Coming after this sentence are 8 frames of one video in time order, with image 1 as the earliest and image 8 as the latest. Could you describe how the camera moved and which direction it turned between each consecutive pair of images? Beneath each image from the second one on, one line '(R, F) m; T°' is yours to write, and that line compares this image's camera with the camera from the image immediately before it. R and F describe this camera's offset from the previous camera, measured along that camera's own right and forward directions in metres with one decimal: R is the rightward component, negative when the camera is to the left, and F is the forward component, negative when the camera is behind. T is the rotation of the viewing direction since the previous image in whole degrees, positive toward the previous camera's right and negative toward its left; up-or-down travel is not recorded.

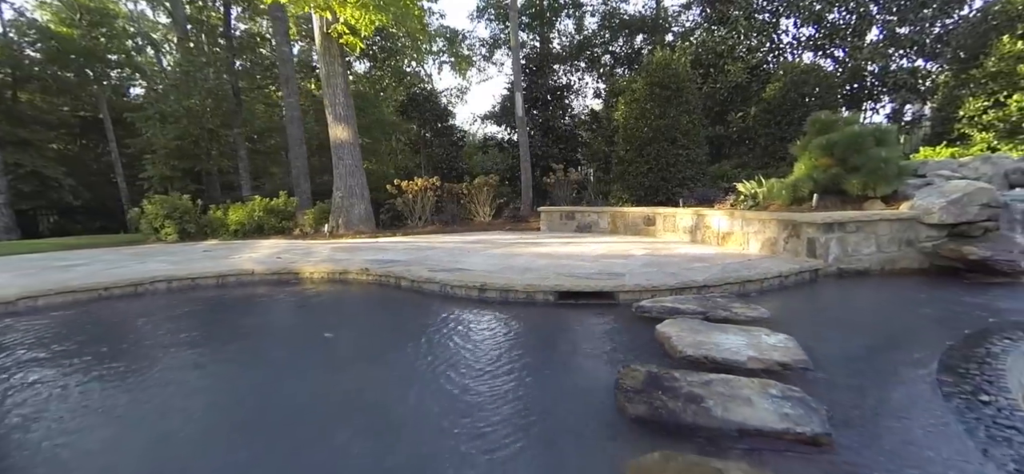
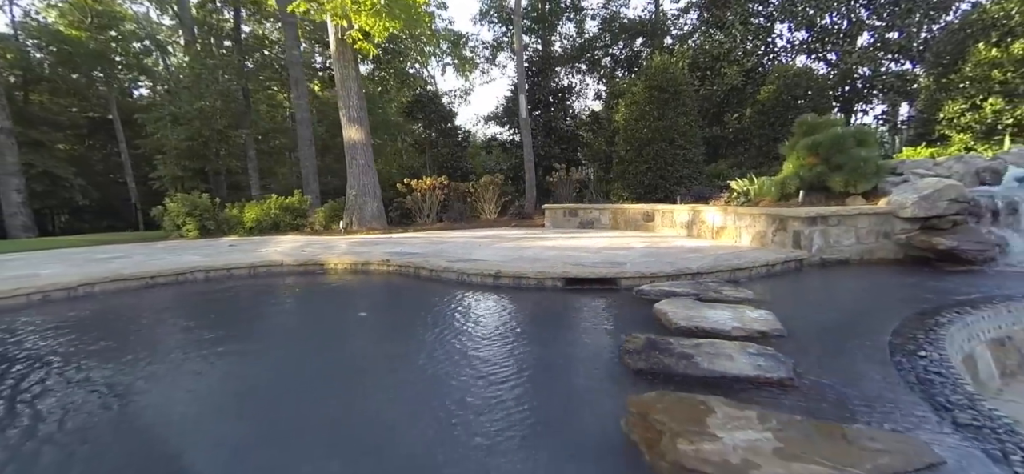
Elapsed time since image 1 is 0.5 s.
(-0.1, -0.4) m; 0°
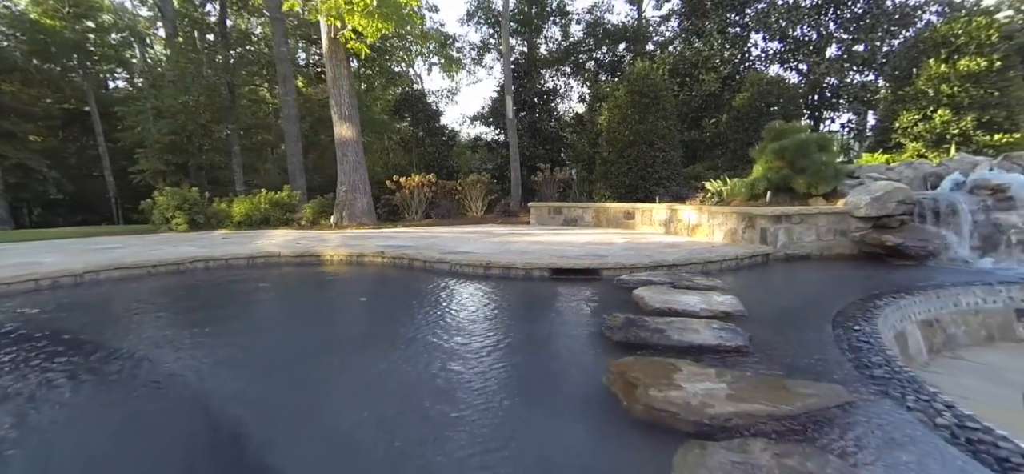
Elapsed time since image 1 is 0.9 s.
(-0.1, -0.3) m; +2°
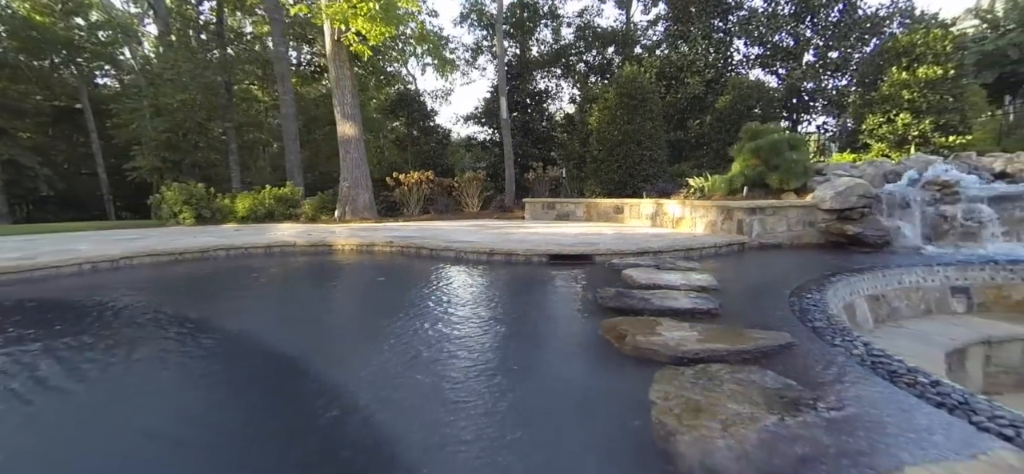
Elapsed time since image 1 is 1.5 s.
(-0.1, -0.5) m; +1°
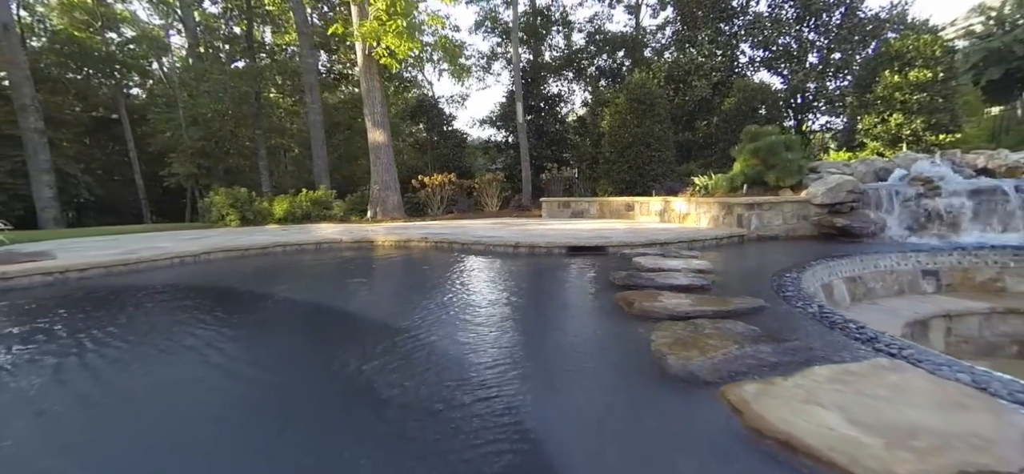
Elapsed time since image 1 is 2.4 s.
(-0.2, -0.7) m; -2°
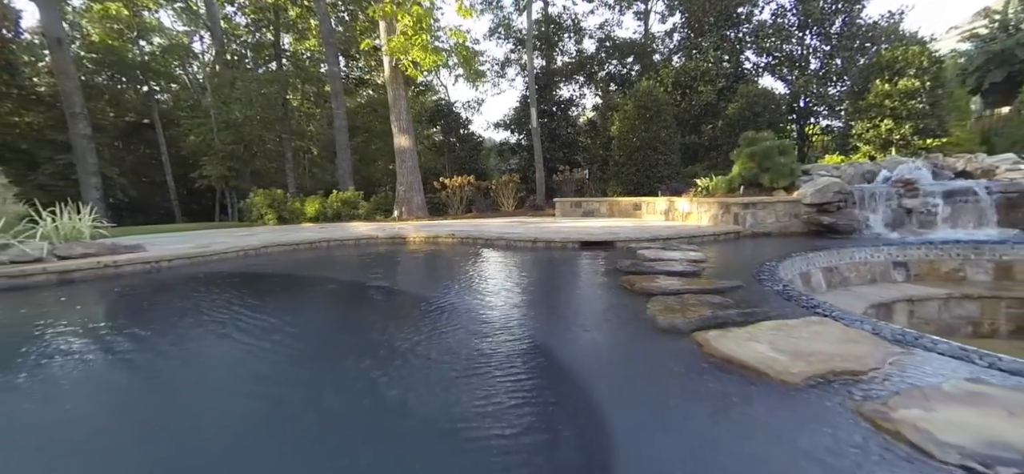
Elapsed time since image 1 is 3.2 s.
(-0.1, -0.8) m; -1°
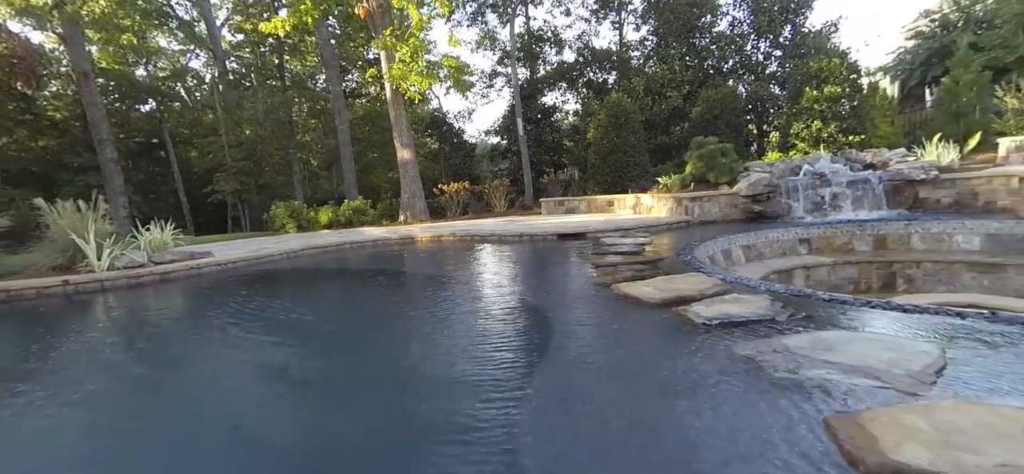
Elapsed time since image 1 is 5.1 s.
(+0.1, -1.6) m; 0°
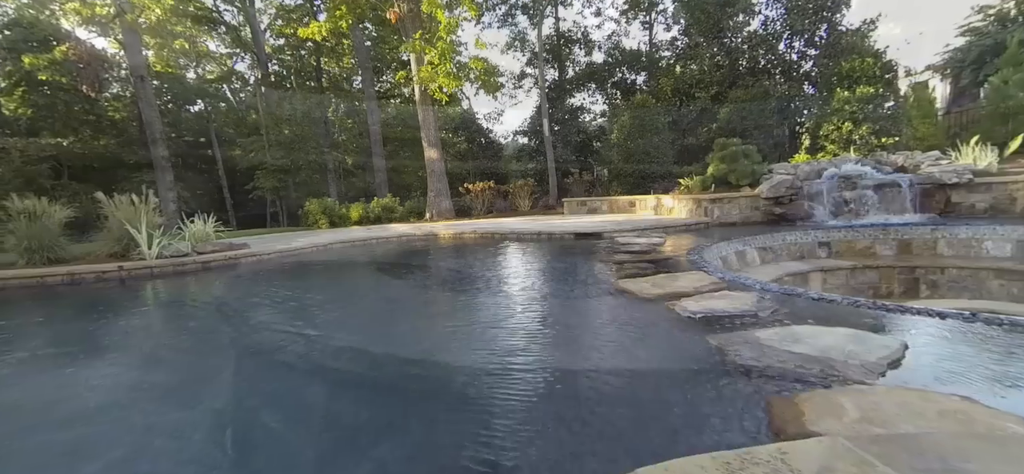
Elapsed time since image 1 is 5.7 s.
(+0.2, -0.2) m; -4°
